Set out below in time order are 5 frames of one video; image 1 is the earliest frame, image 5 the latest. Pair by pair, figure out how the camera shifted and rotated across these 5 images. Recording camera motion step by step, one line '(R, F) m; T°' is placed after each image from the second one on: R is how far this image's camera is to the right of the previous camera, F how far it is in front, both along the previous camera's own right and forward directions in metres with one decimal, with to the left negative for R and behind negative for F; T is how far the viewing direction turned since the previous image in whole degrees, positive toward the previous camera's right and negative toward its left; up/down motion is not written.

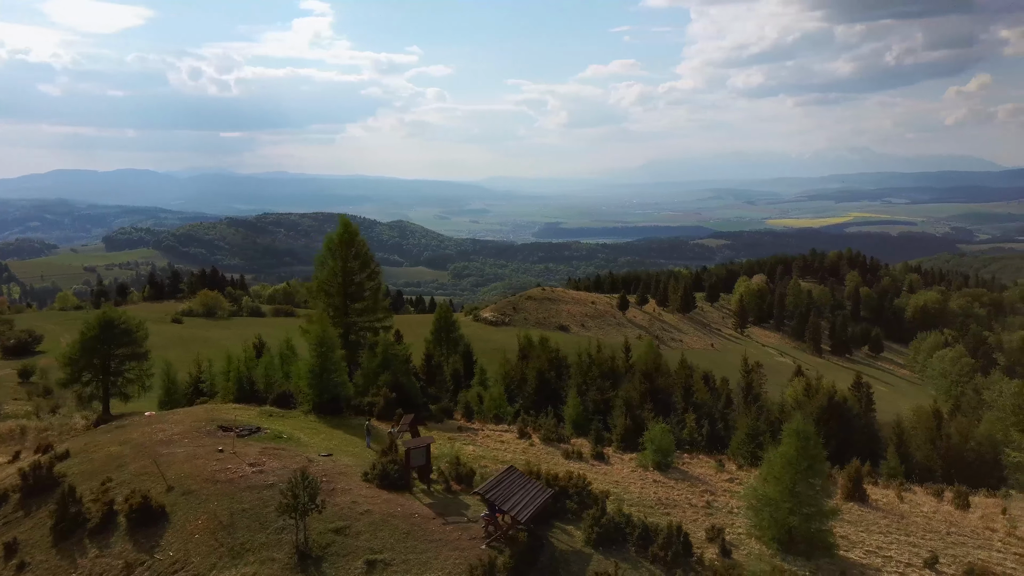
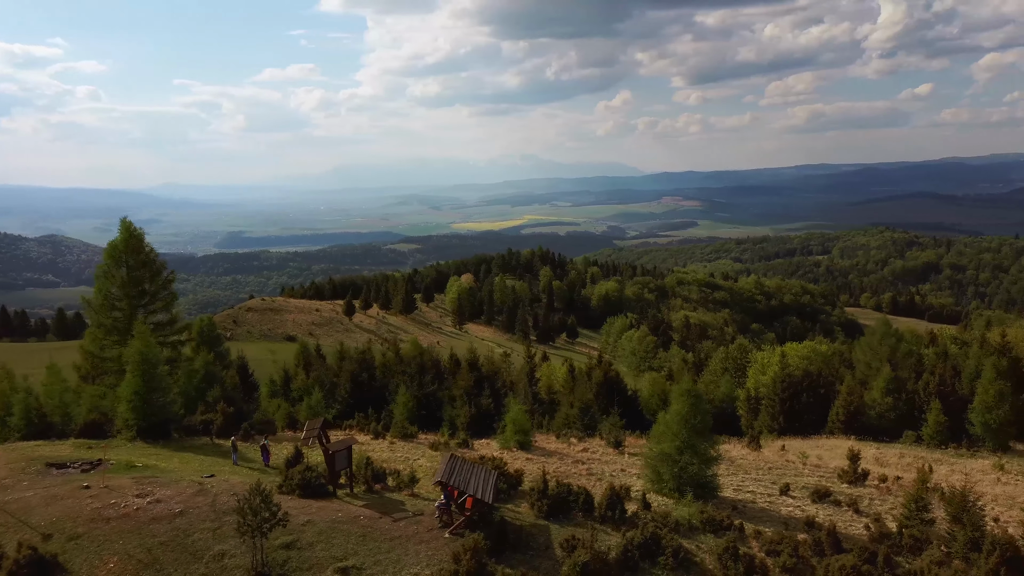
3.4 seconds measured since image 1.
(-3.8, +0.5) m; +21°
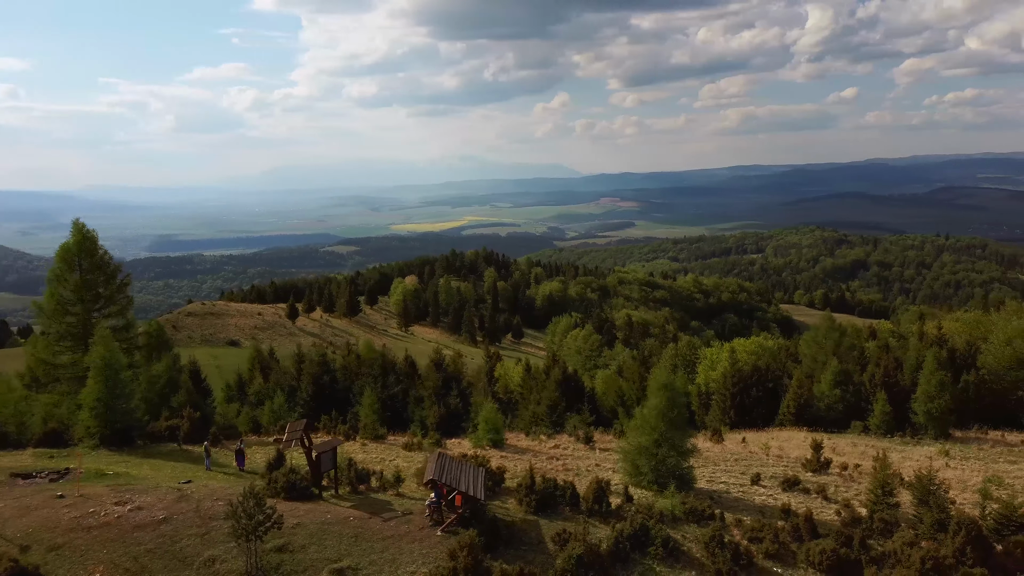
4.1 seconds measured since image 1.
(-0.7, -0.1) m; +4°
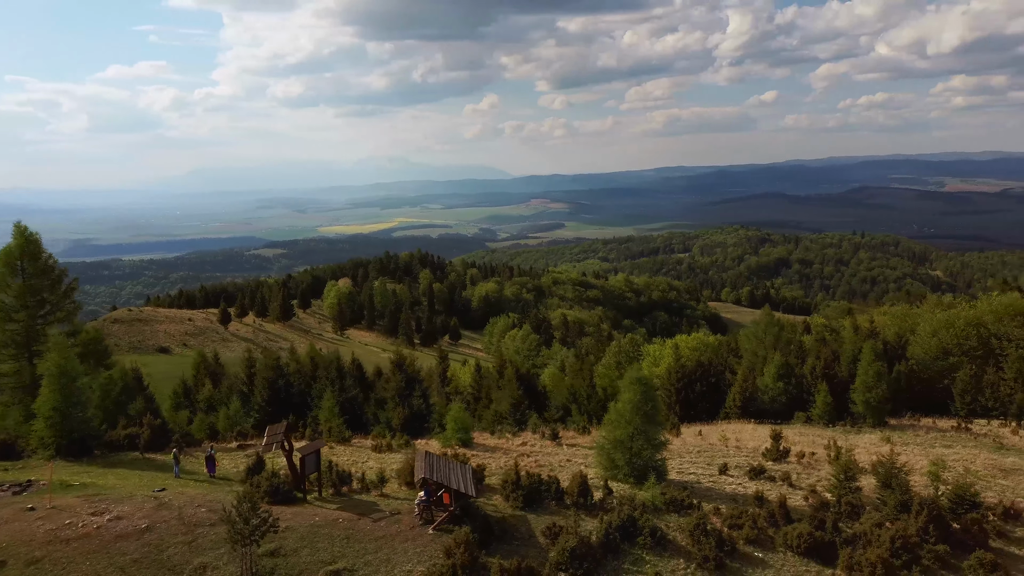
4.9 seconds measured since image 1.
(-0.9, -0.1) m; +5°
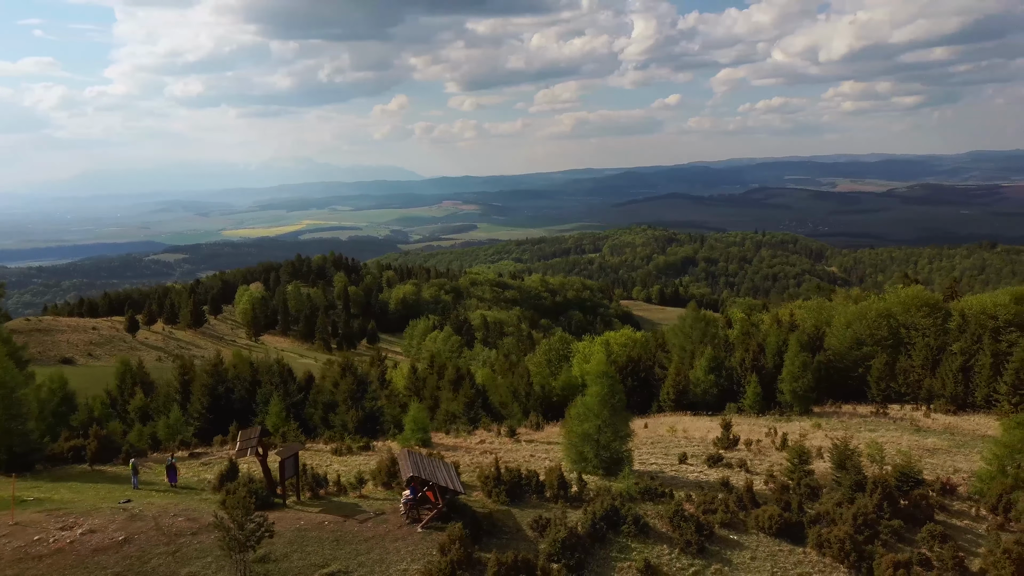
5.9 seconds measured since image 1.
(-1.1, -0.1) m; +6°
